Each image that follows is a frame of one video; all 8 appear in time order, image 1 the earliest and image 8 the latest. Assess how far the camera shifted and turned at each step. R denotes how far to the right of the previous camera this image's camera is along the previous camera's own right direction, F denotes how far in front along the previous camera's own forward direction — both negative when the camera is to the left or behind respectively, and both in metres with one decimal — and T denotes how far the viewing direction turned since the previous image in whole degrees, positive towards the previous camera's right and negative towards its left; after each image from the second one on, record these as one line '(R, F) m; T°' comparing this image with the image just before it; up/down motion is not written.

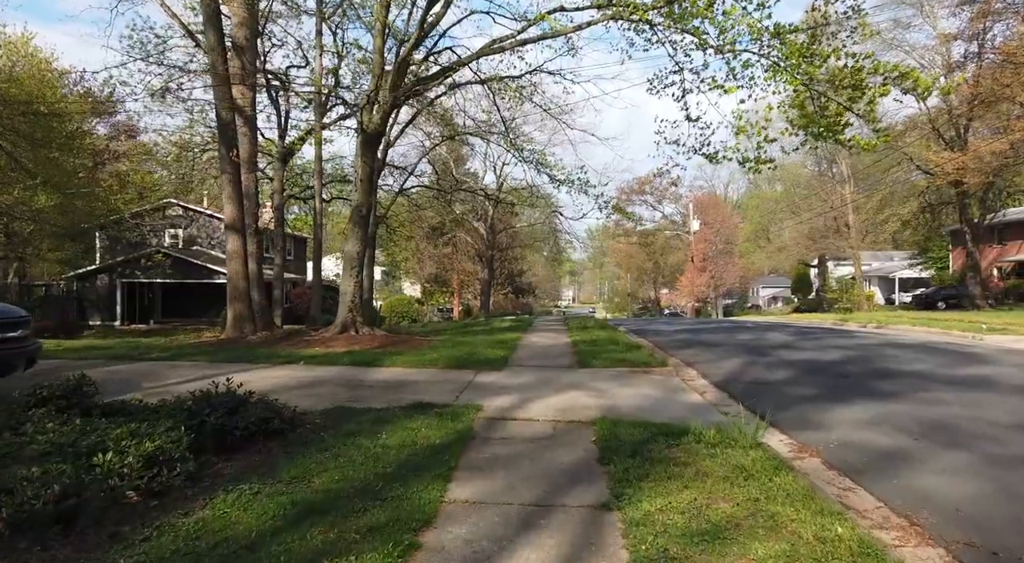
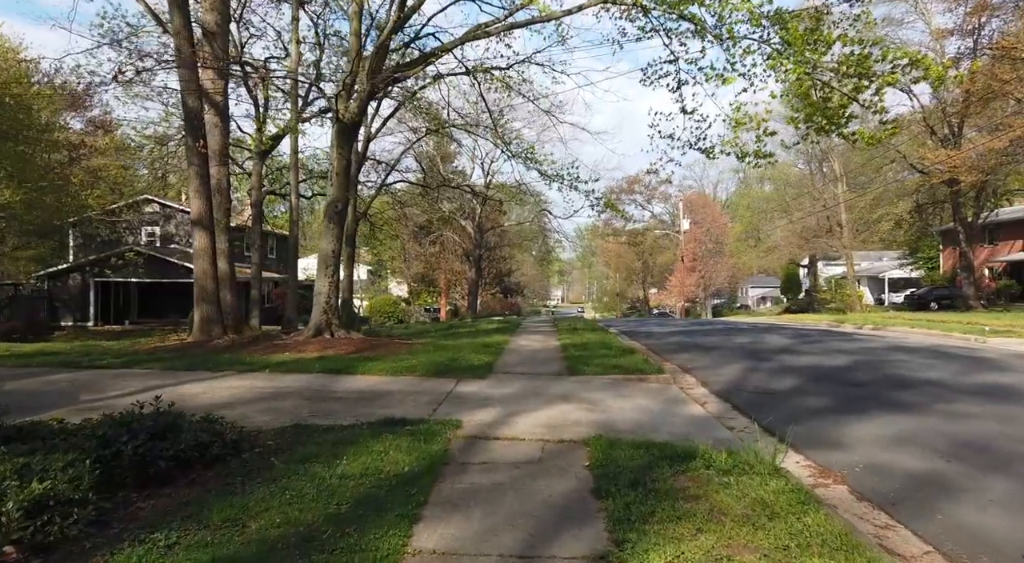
(+0.1, +0.8) m; +1°
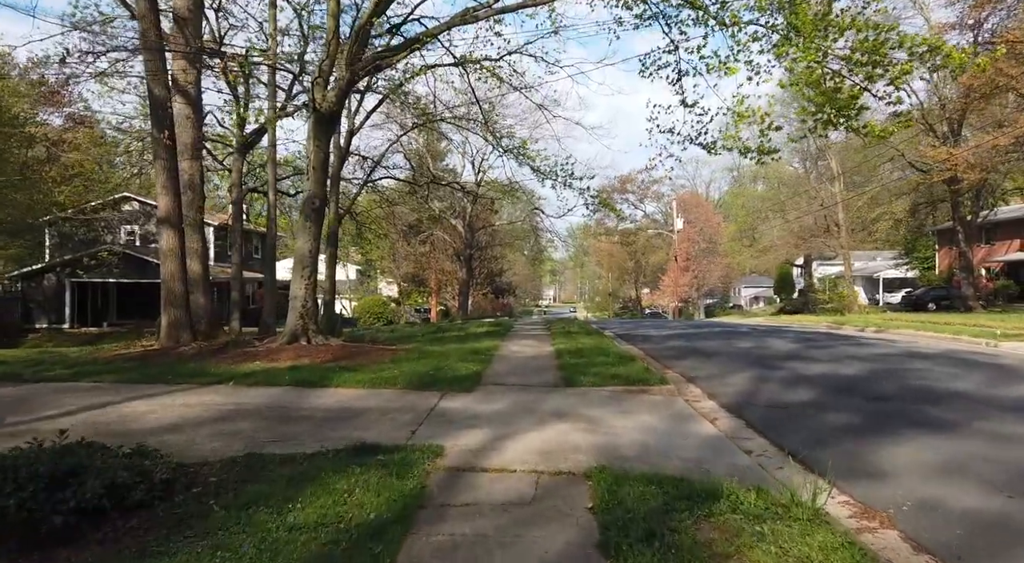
(0.0, +0.8) m; +1°
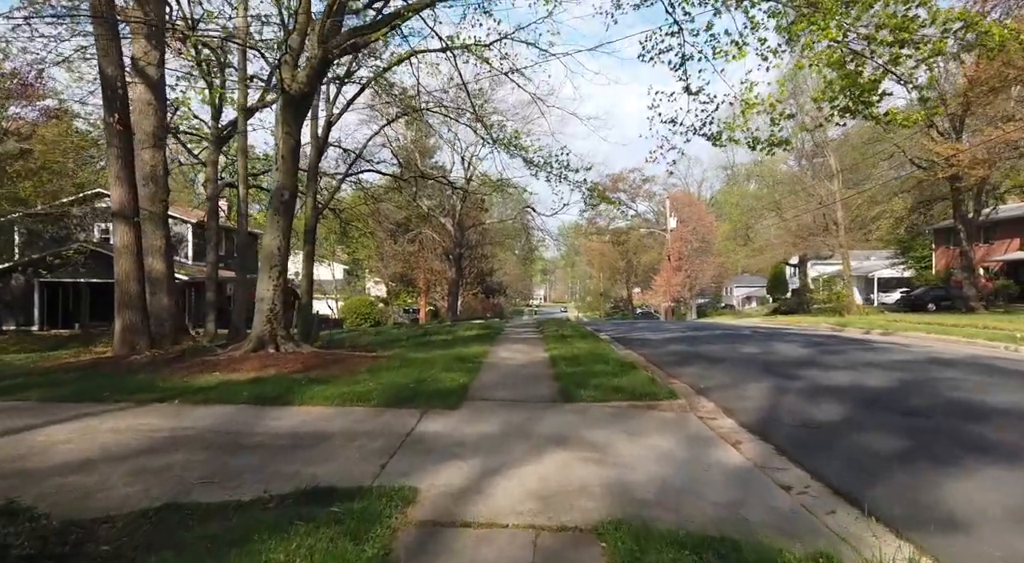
(0.0, +1.1) m; +1°
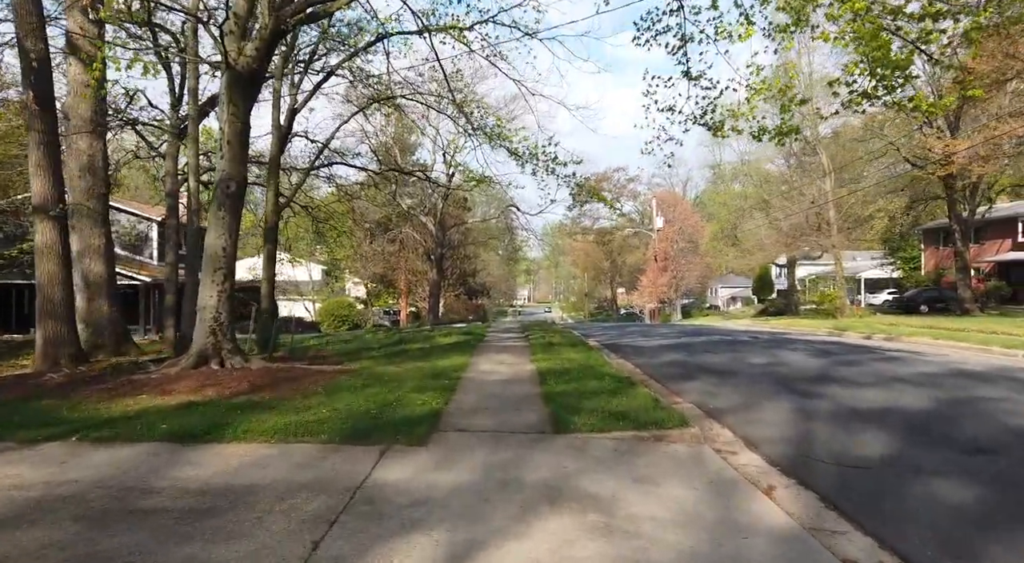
(0.0, +1.3) m; +1°
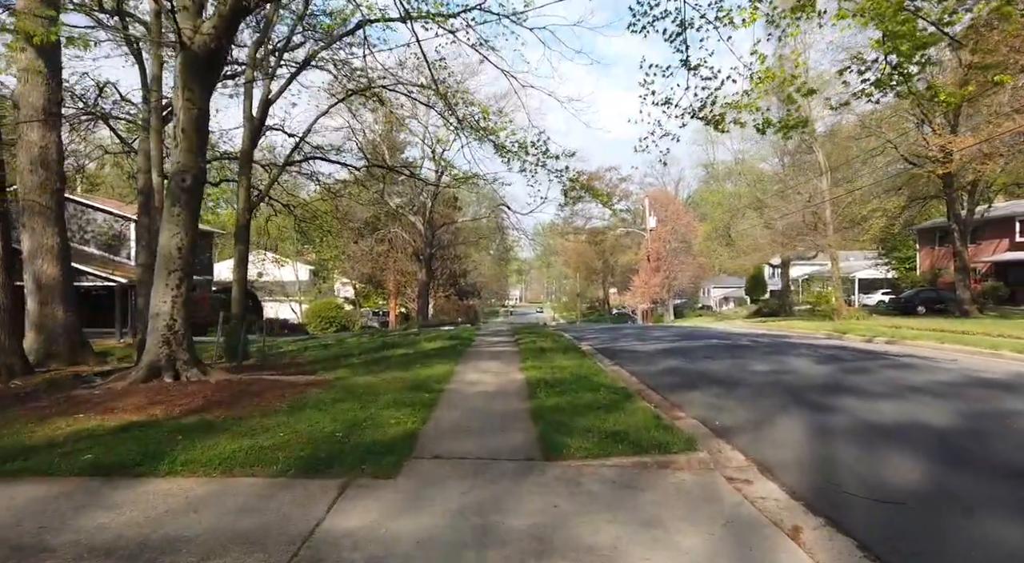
(+0.1, +0.8) m; +1°
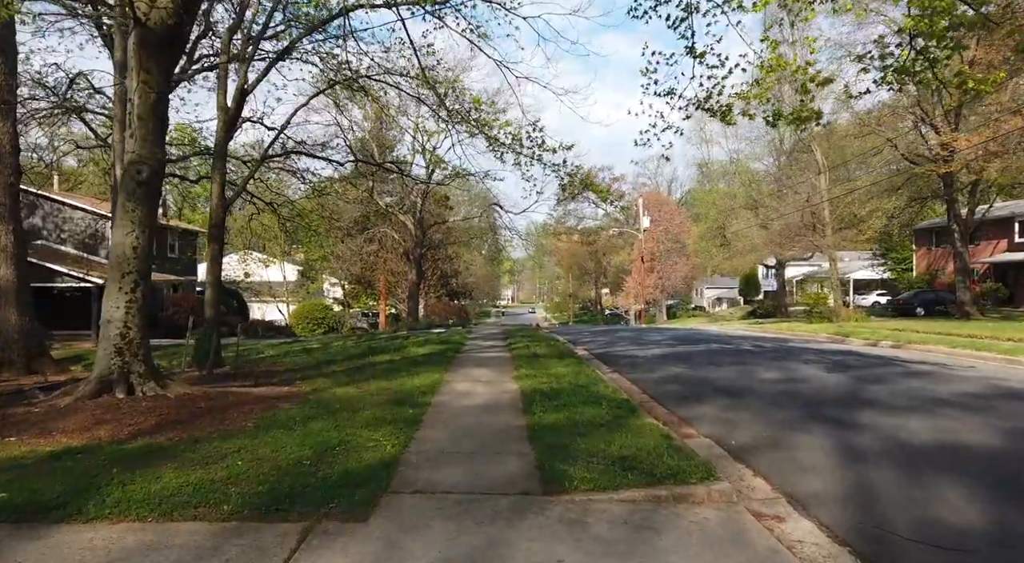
(0.0, +0.8) m; +1°
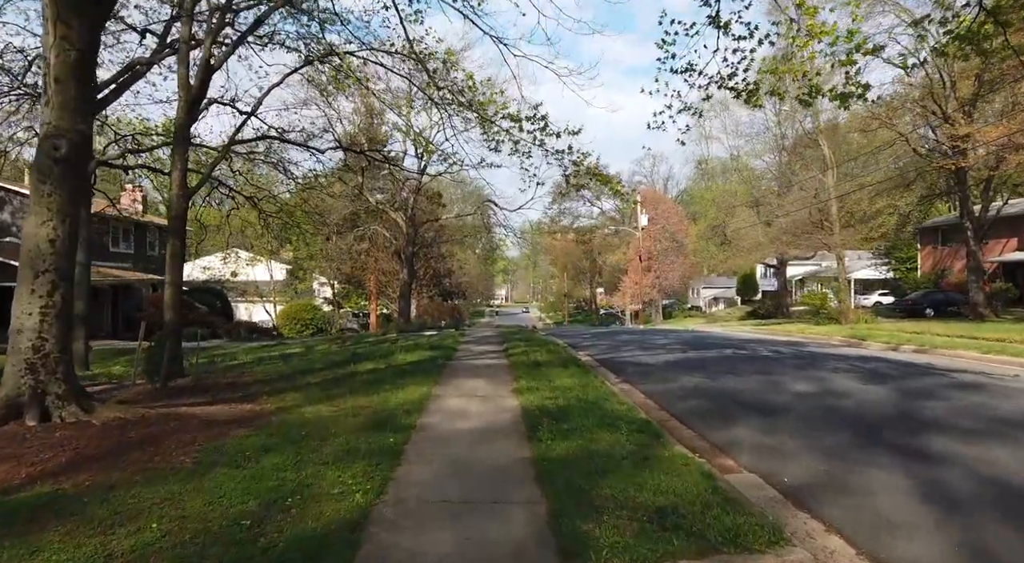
(-0.1, +1.3) m; +1°
